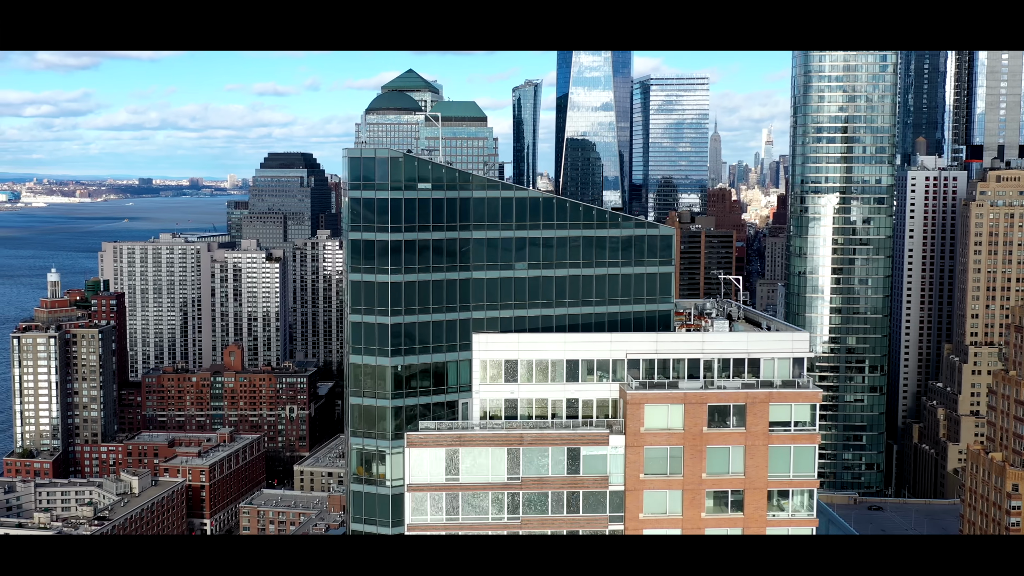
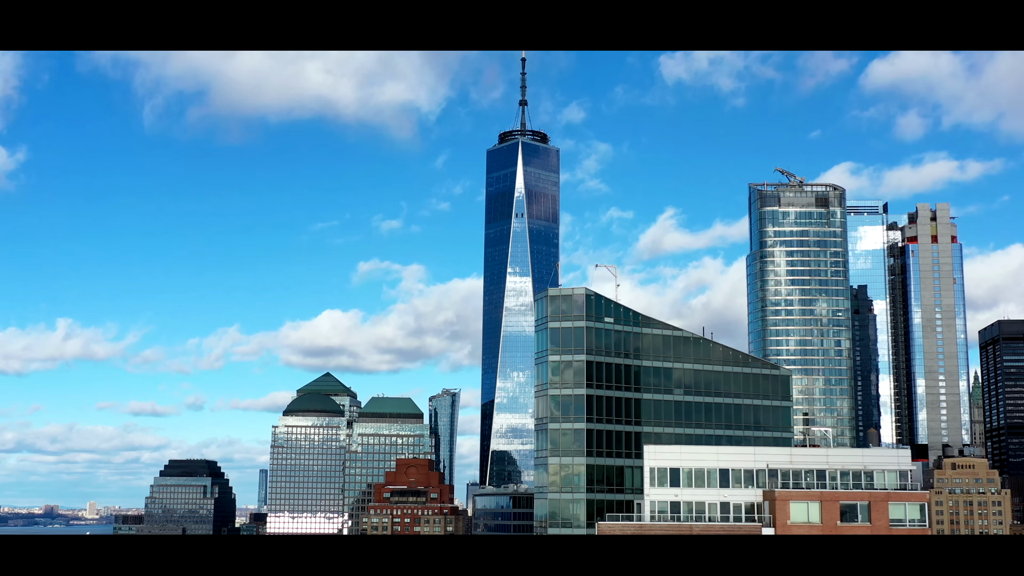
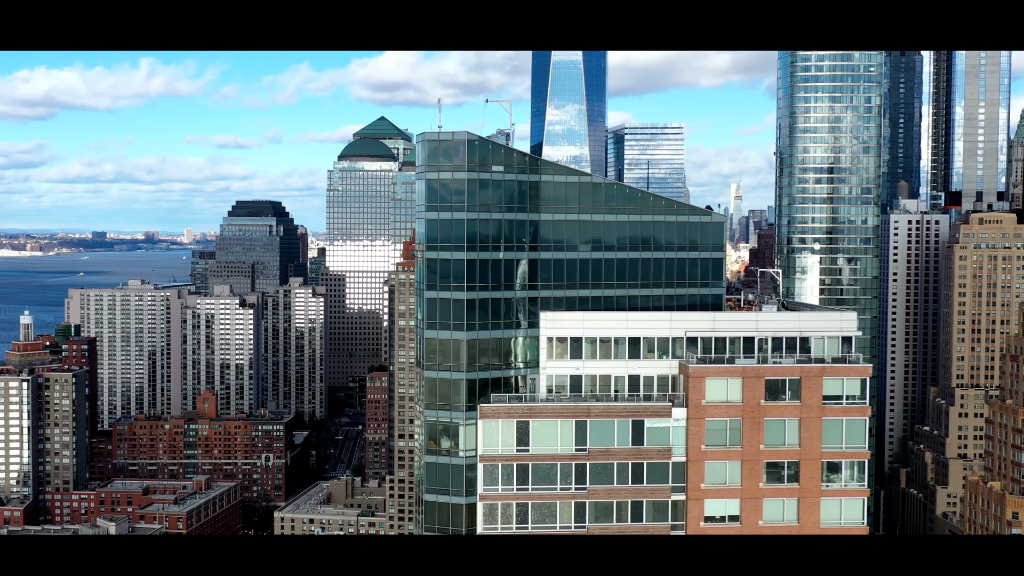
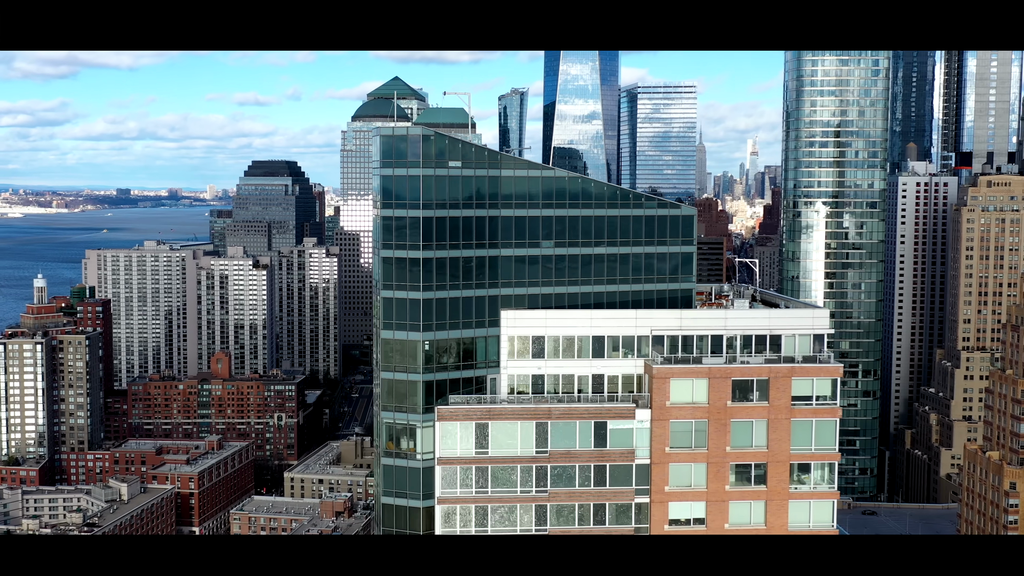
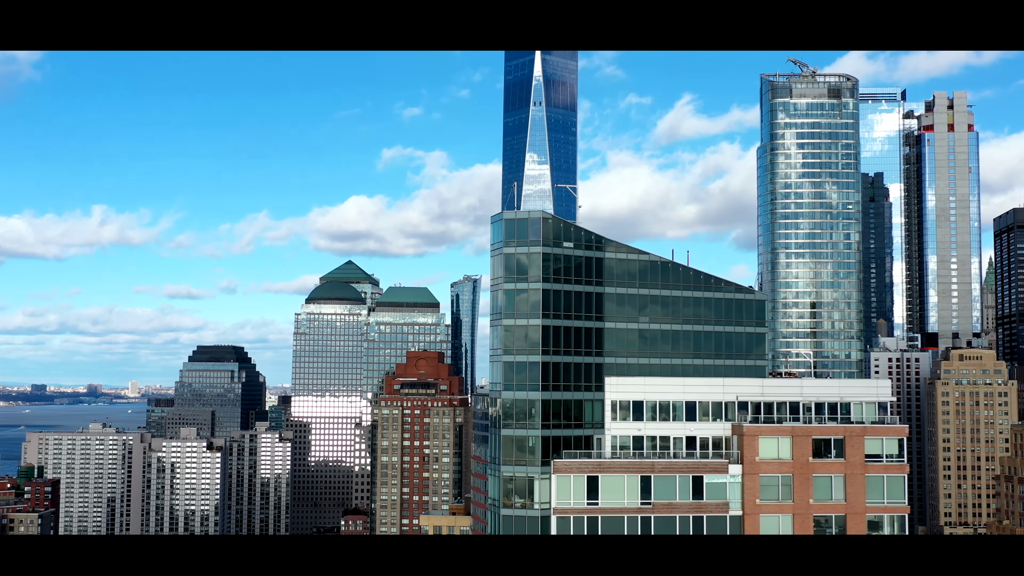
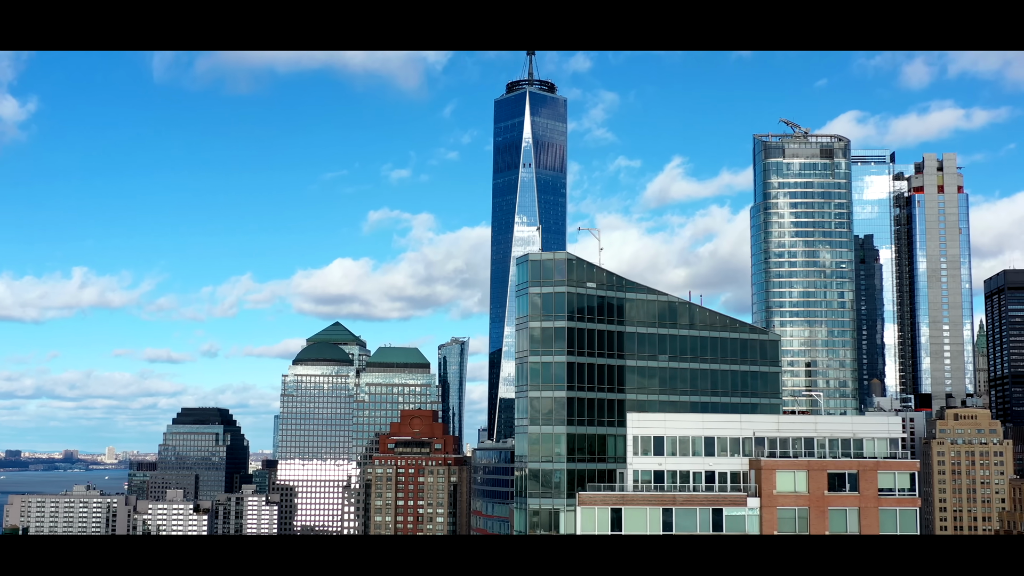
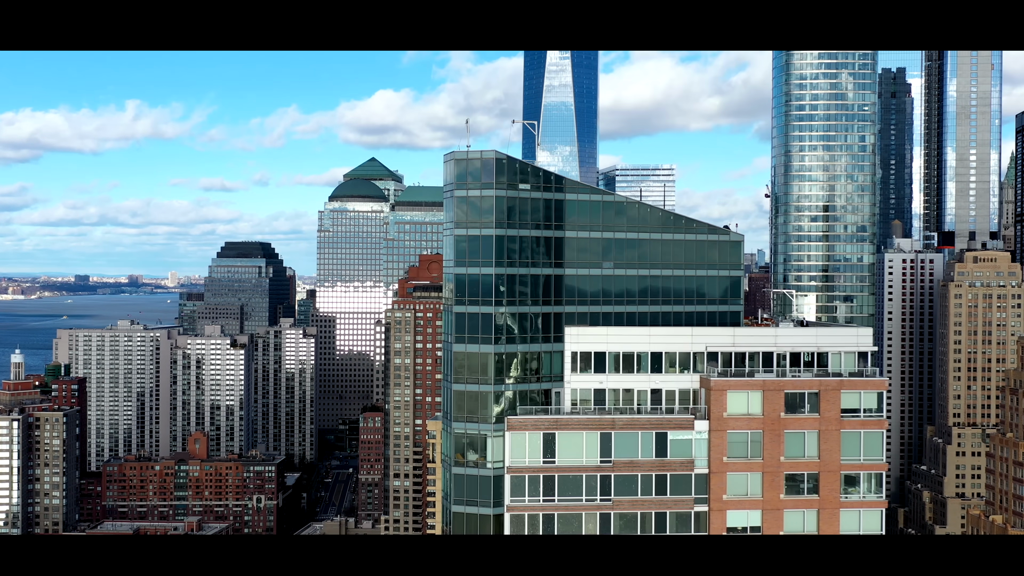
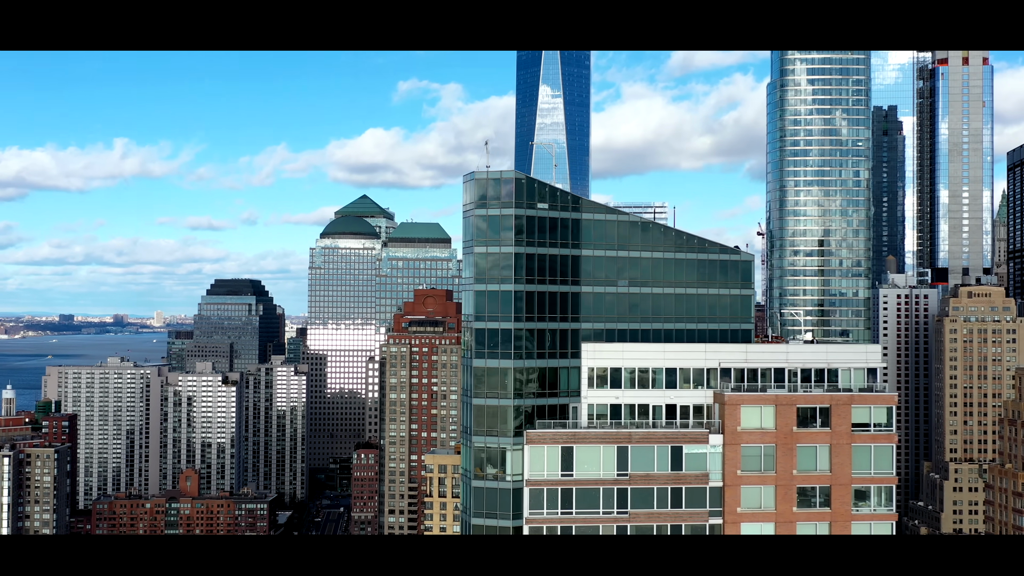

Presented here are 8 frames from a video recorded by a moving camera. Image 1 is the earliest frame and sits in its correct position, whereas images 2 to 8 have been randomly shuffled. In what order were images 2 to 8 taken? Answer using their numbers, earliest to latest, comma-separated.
4, 3, 7, 8, 5, 6, 2
